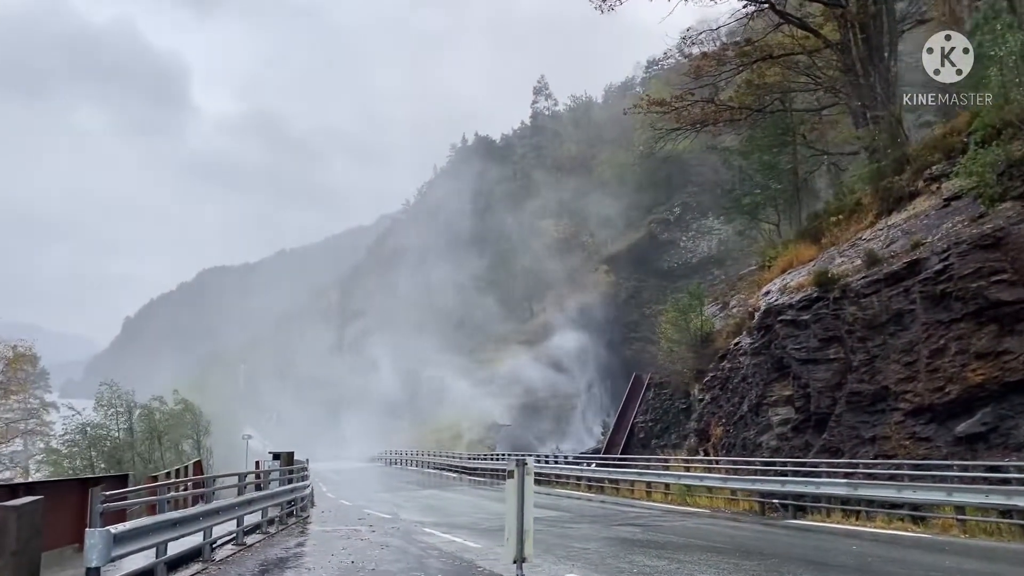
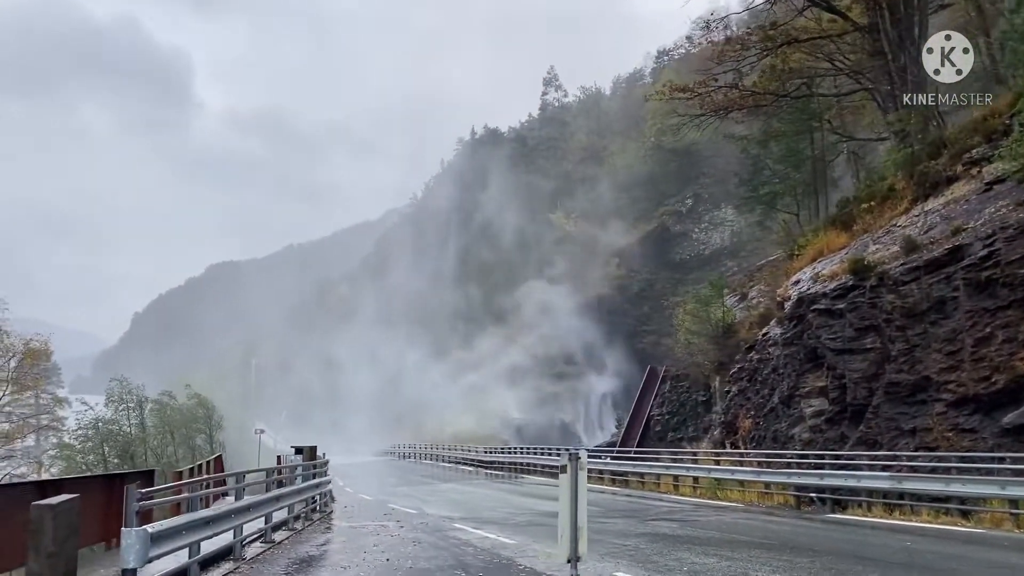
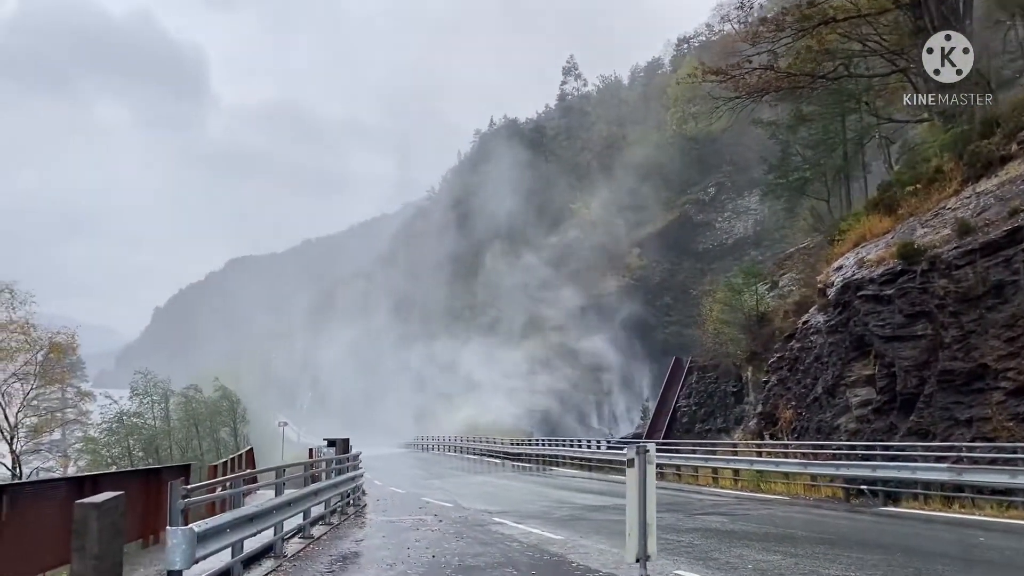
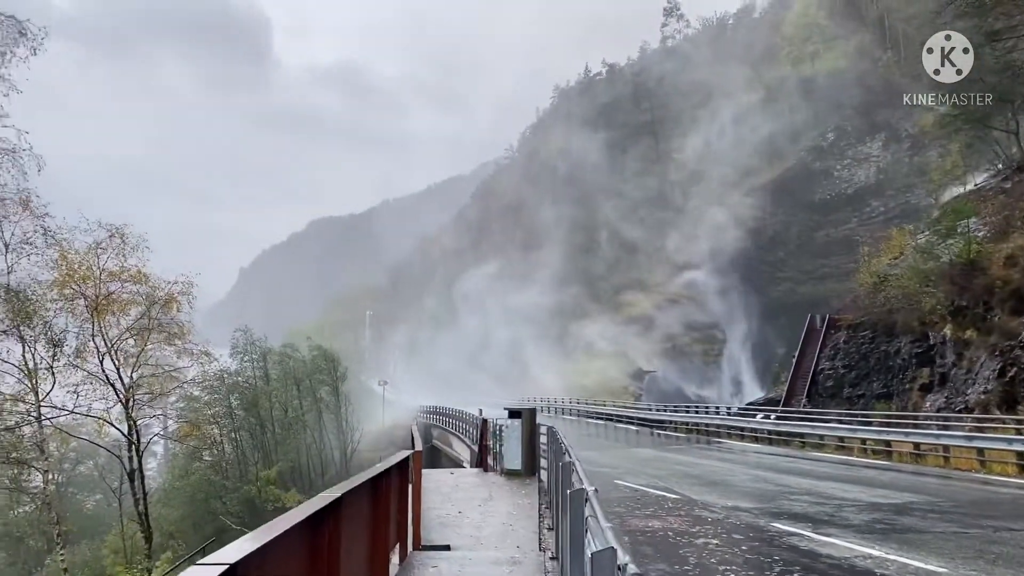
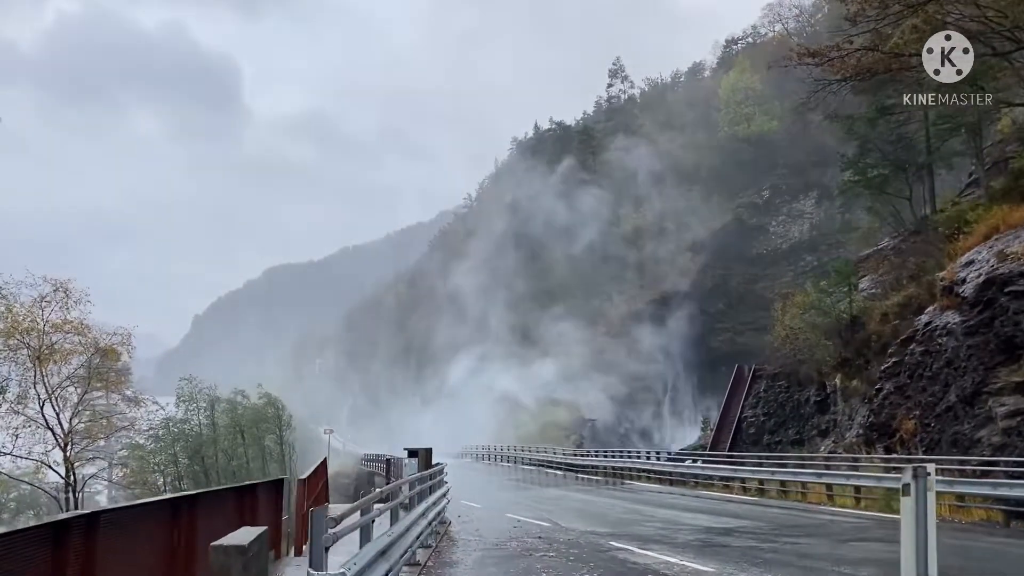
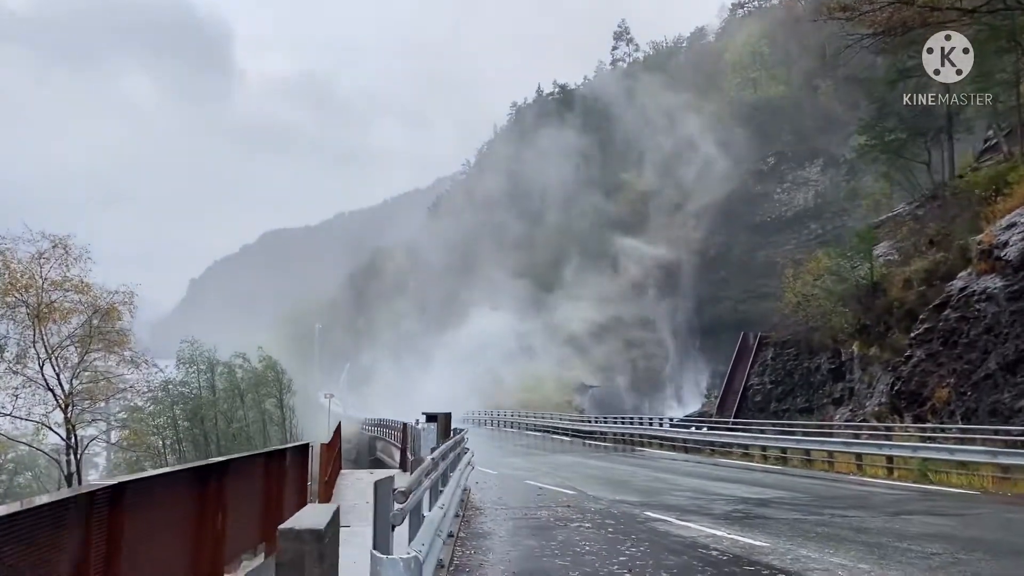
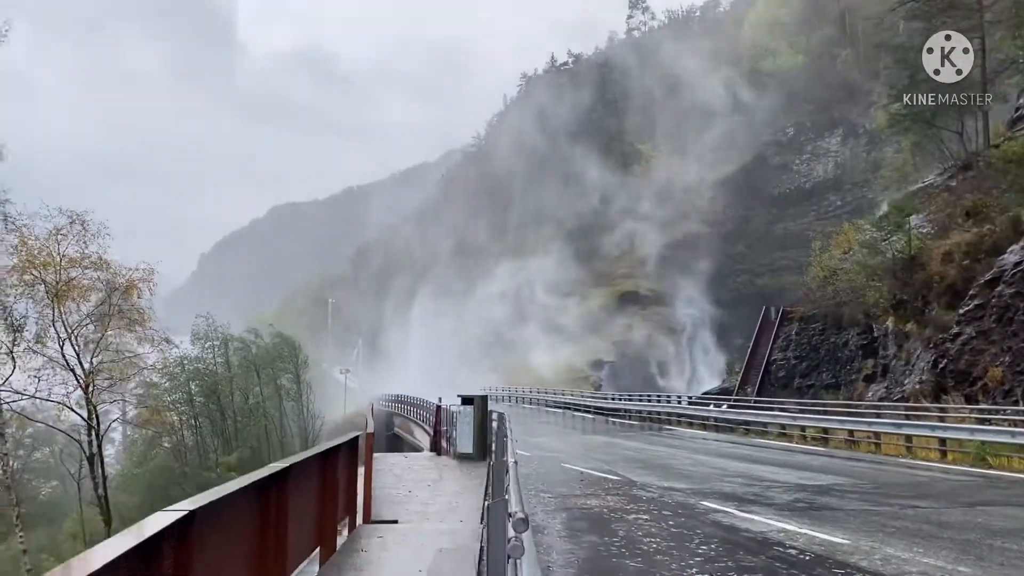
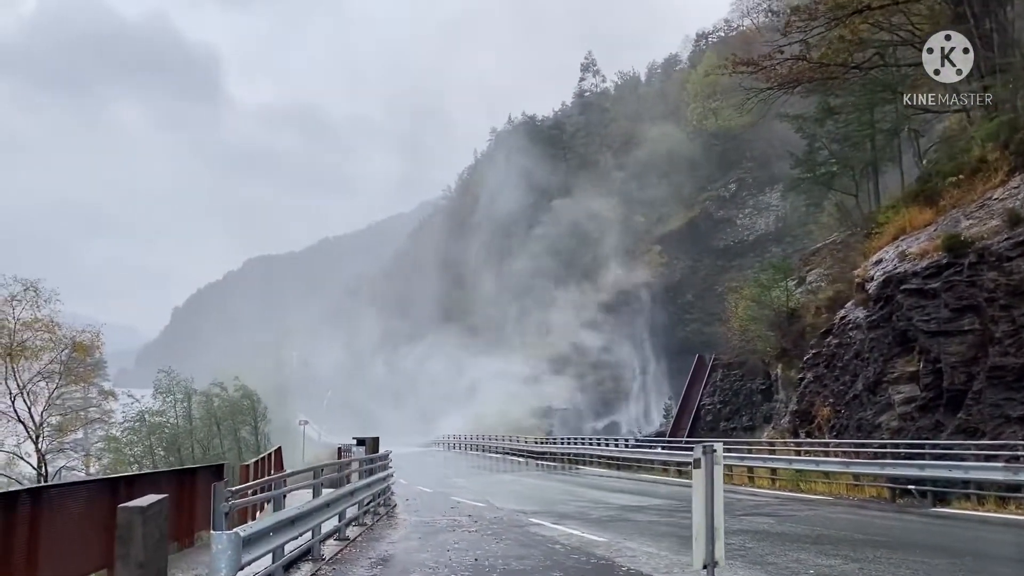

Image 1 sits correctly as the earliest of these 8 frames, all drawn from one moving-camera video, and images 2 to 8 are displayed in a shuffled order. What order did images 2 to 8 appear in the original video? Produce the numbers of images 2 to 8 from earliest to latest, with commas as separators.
2, 3, 8, 5, 6, 7, 4
